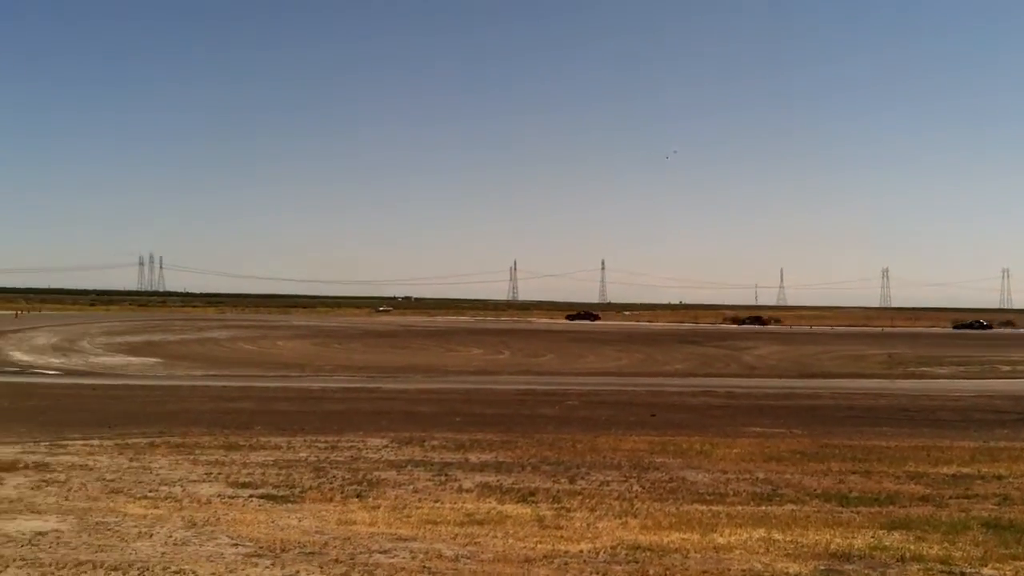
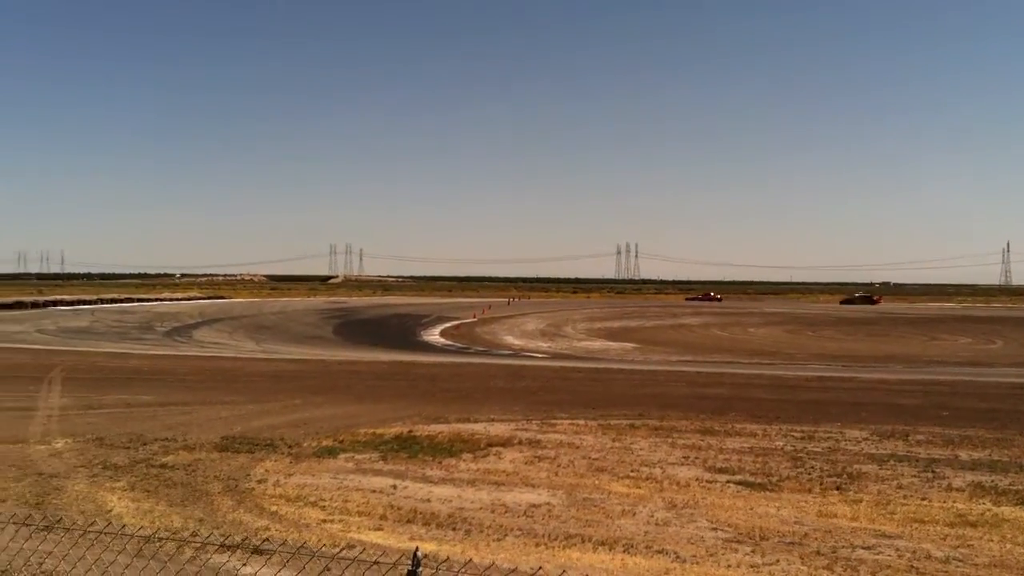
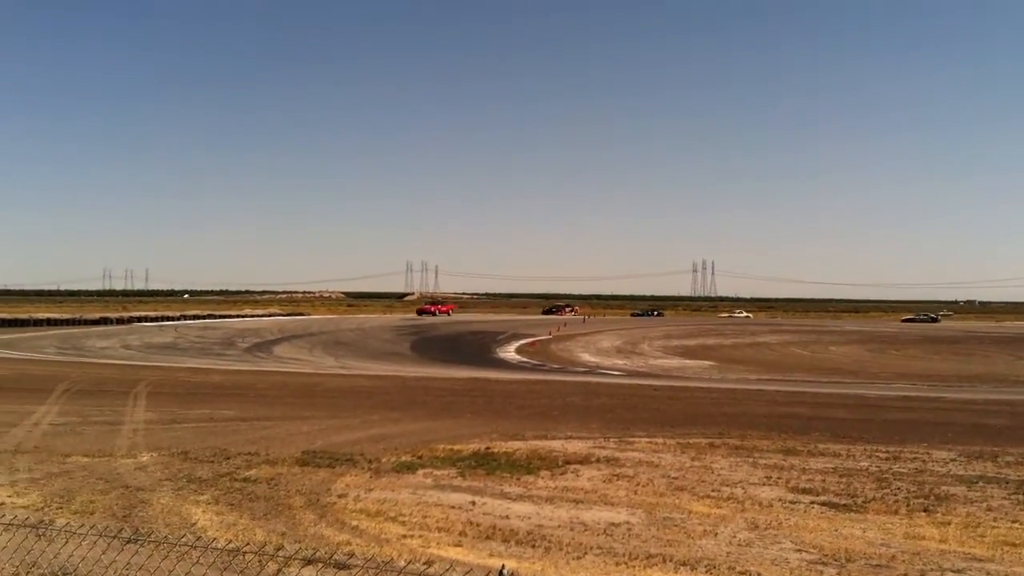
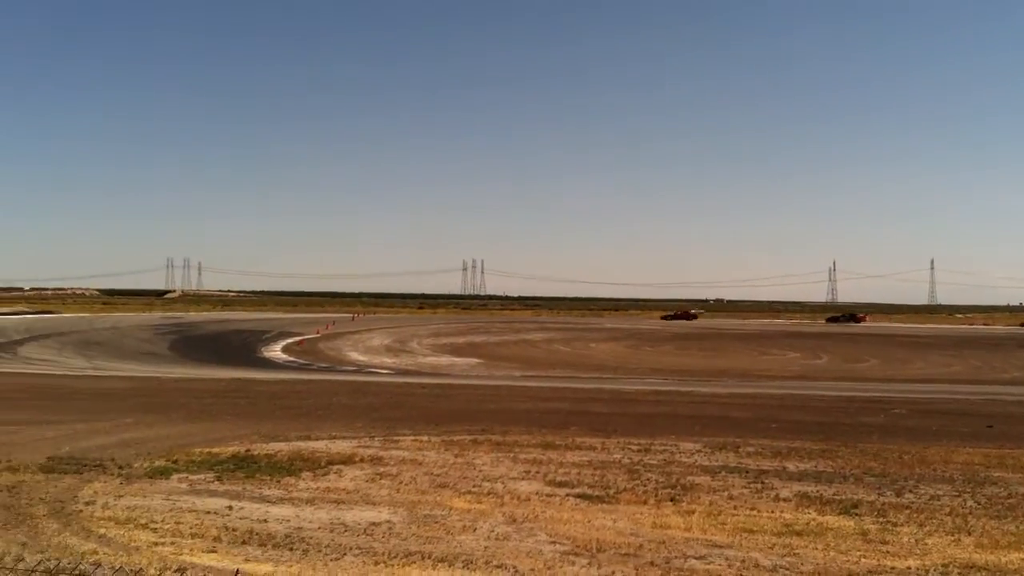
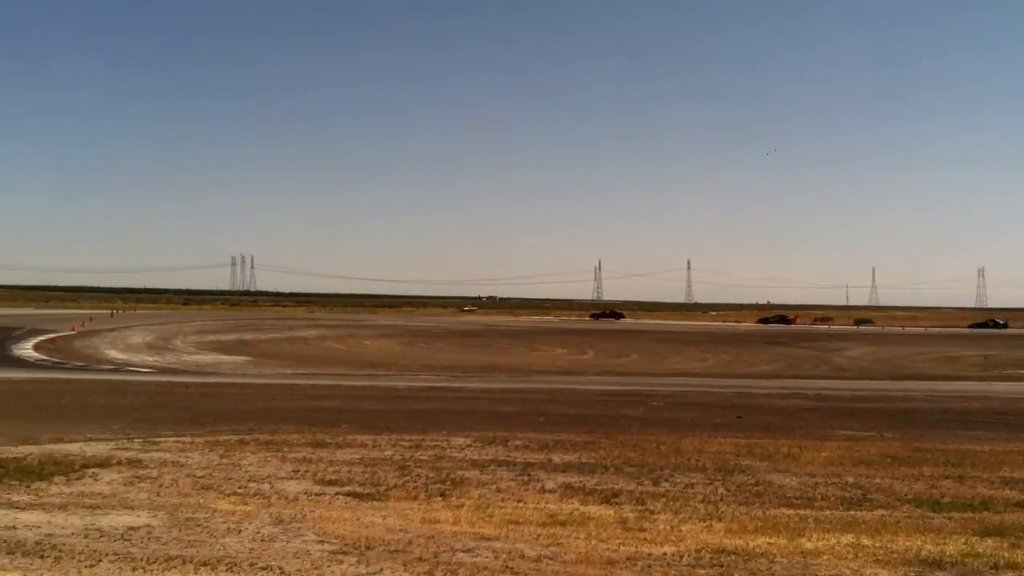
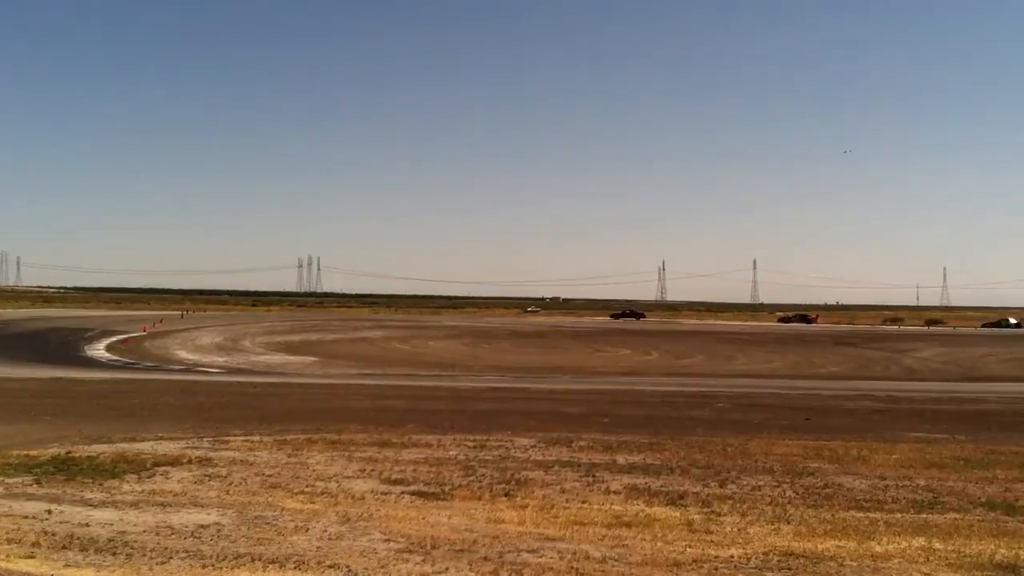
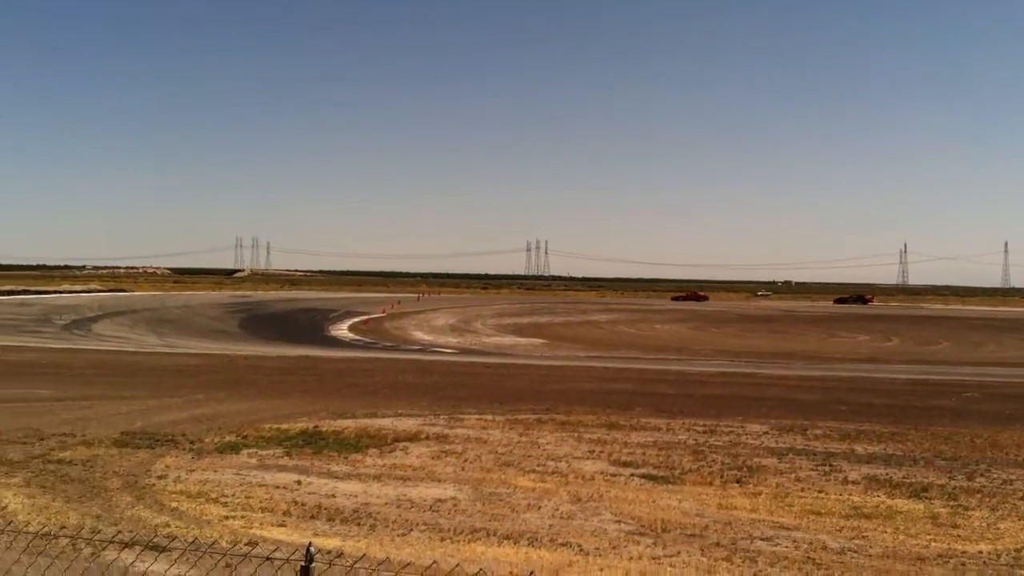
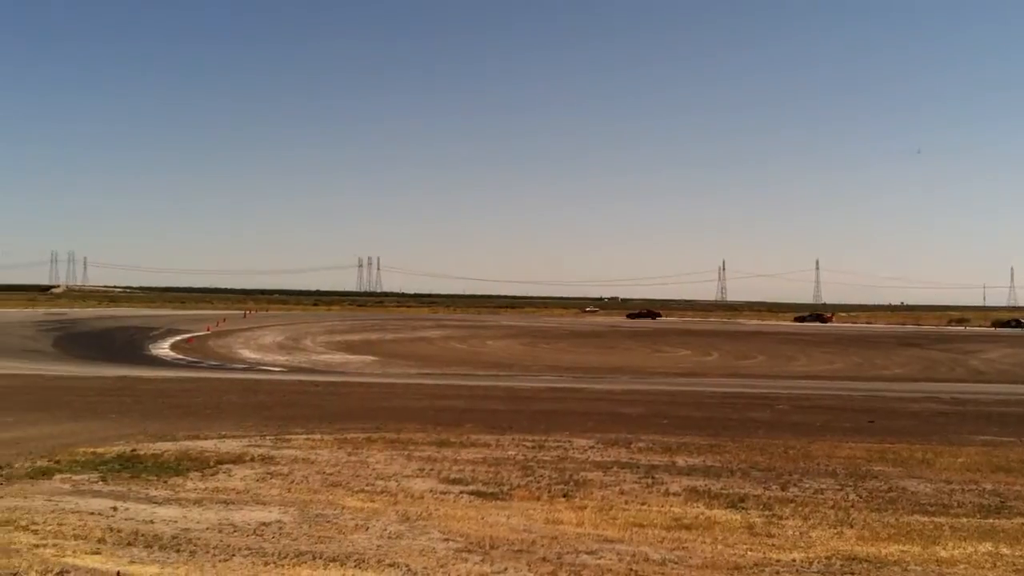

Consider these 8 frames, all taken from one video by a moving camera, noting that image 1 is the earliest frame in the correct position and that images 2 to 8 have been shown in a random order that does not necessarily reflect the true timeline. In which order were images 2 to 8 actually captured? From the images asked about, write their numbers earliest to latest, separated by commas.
5, 6, 8, 4, 7, 2, 3
